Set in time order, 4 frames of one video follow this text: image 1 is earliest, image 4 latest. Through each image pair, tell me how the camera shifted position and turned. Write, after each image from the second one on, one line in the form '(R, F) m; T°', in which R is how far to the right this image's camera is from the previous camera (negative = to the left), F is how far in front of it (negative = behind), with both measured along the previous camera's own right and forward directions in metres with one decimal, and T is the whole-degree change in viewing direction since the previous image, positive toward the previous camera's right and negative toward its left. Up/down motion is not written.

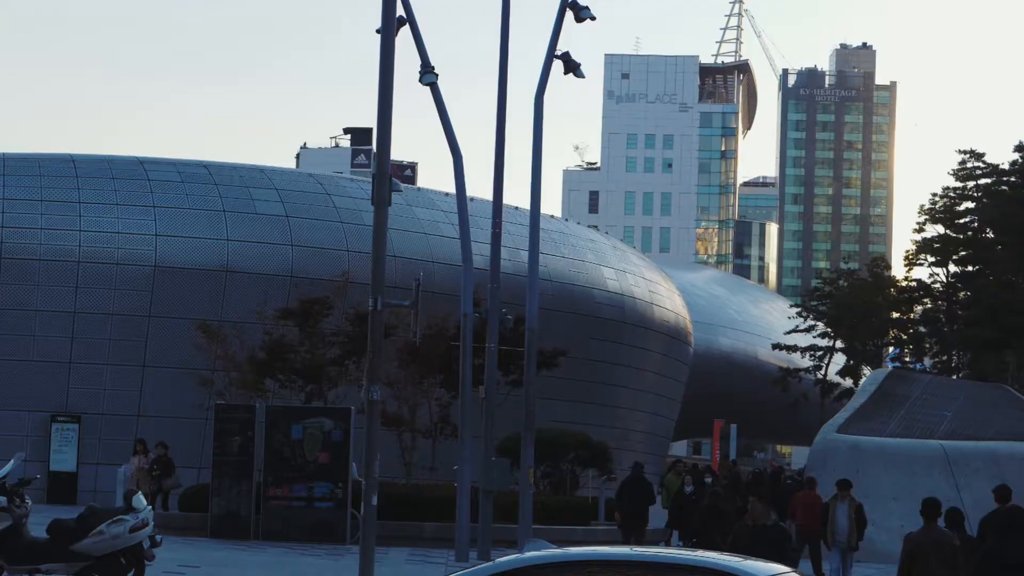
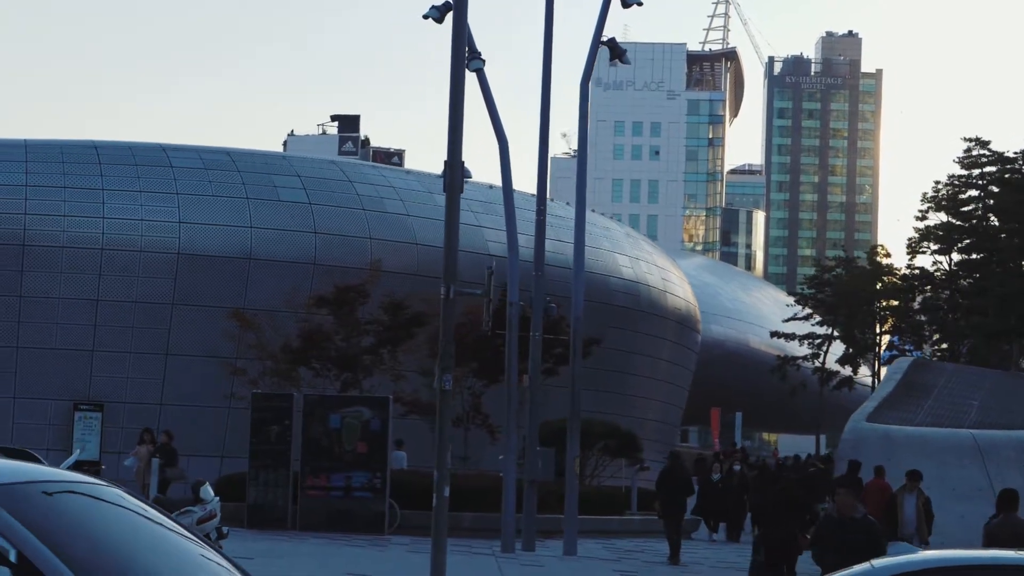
(-0.9, +0.2) m; 0°
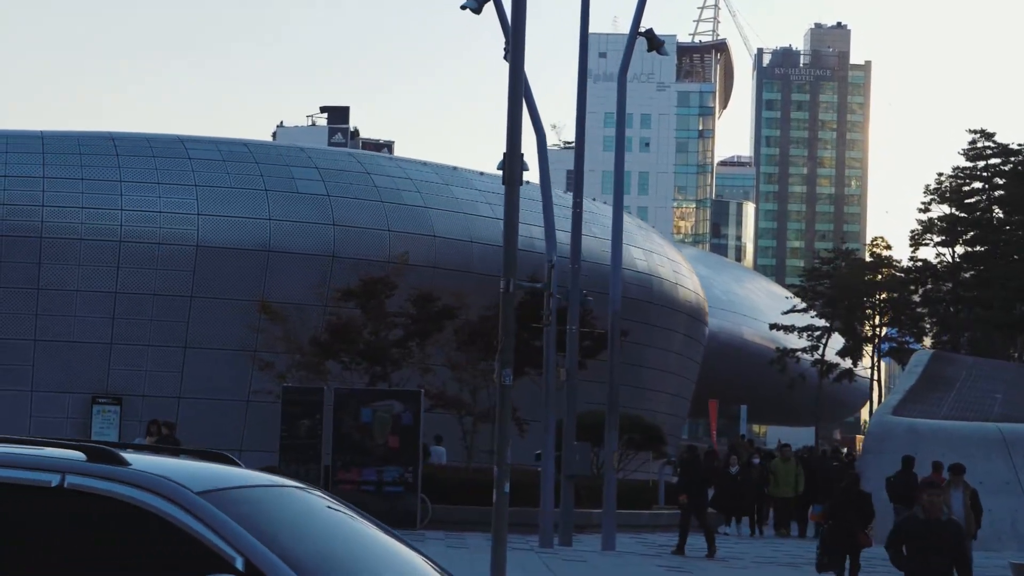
(-0.7, +0.2) m; 0°
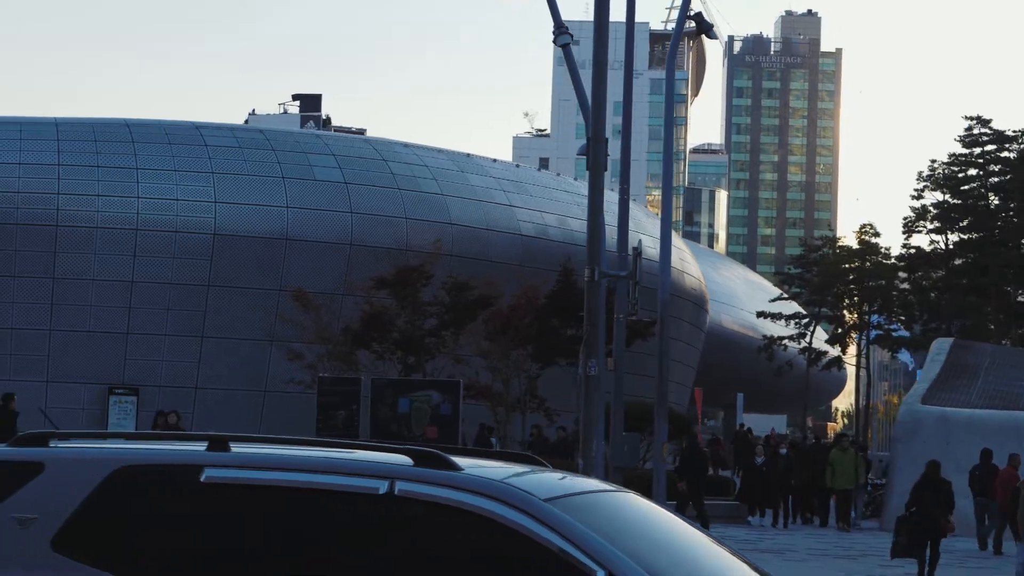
(-1.1, +0.4) m; +1°
